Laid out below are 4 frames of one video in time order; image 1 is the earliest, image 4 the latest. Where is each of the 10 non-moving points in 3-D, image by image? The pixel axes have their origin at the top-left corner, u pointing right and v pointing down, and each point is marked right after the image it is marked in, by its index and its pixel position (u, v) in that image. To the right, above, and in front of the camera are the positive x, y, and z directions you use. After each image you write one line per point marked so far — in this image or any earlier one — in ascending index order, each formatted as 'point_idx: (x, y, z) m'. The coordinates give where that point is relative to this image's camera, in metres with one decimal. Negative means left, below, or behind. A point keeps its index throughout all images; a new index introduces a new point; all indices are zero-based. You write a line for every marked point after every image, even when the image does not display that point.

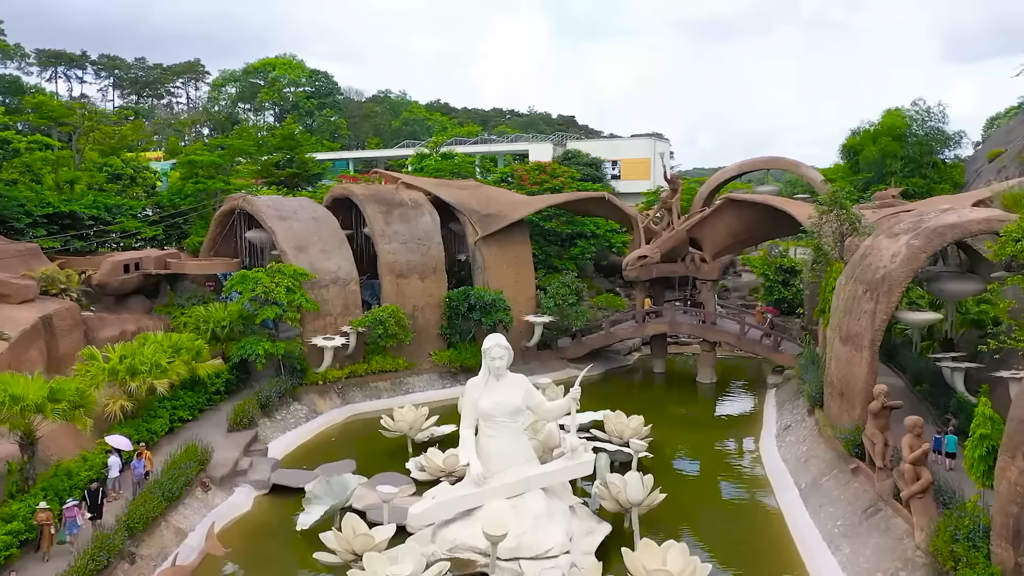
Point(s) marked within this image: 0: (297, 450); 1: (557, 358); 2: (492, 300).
0: (-3.9, -2.9, +12.4) m
1: (+1.2, -1.8, +17.7) m
2: (-0.5, -0.3, +15.9) m
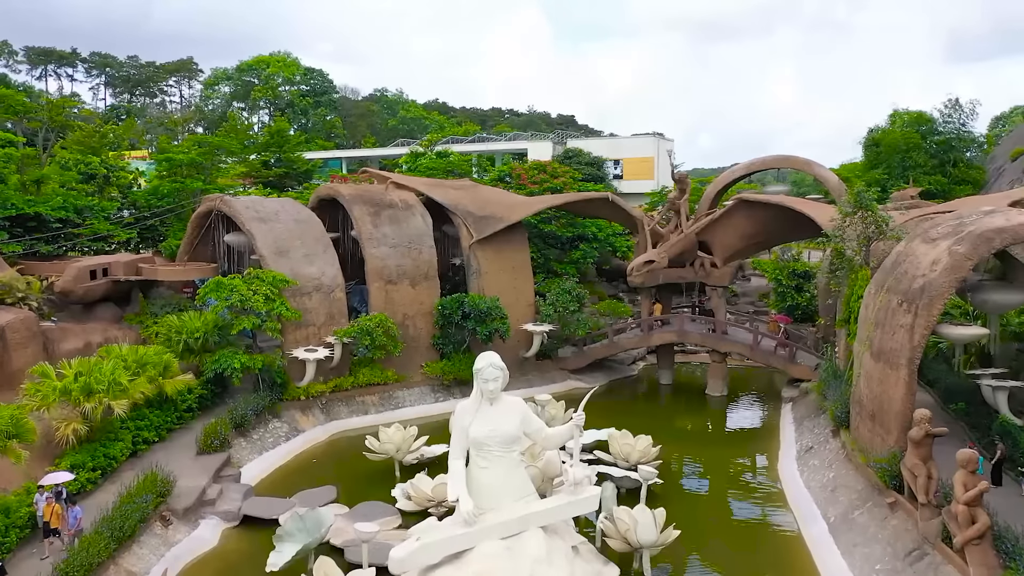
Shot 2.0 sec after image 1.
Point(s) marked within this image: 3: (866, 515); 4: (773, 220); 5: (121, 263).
0: (-4.0, -3.1, +11.4) m
1: (+1.1, -2.0, +16.7) m
2: (-0.5, -0.5, +14.8) m
3: (+4.5, -2.9, +8.7) m
4: (+5.8, +1.5, +15.0) m
5: (-7.9, +0.5, +13.7) m
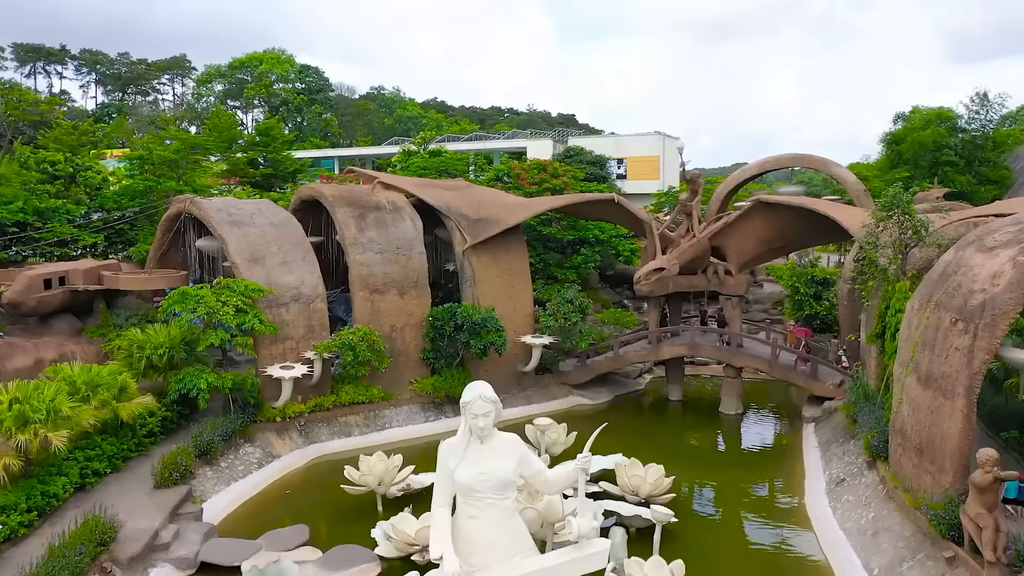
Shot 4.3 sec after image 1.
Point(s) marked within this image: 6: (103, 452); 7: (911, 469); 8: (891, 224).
0: (-4.1, -3.3, +10.2) m
1: (+1.1, -2.2, +15.5) m
2: (-0.6, -0.6, +13.6) m
3: (+4.4, -3.1, +7.5) m
4: (+5.7, +1.3, +13.8) m
5: (-7.9, +0.3, +12.5) m
6: (-5.8, -2.3, +9.7) m
7: (+4.9, -2.2, +8.3) m
8: (+5.8, +1.0, +10.5) m
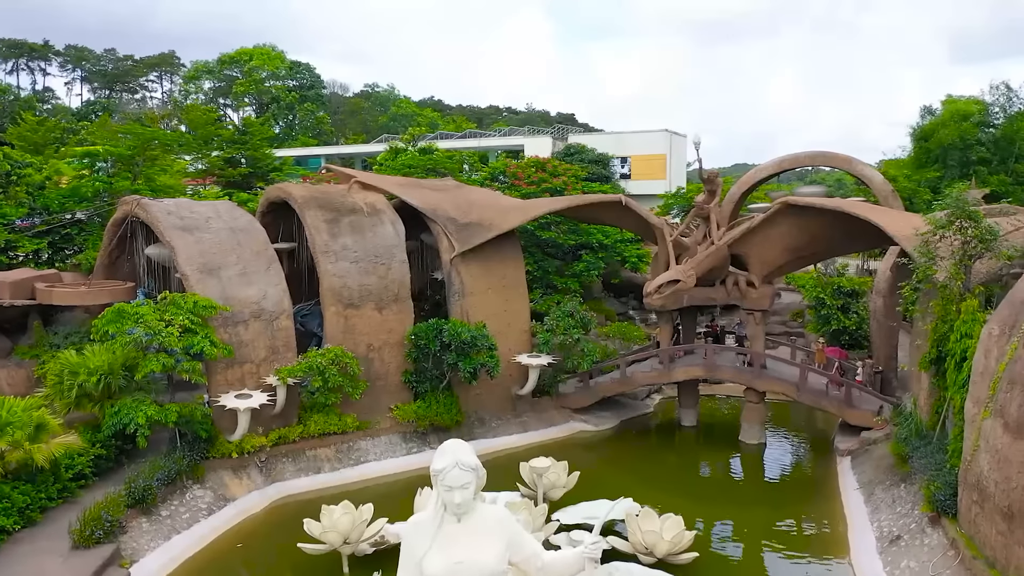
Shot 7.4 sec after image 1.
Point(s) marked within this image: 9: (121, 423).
0: (-4.2, -3.5, +8.6) m
1: (+0.9, -2.4, +13.9) m
2: (-0.7, -0.9, +12.0) m
3: (+4.3, -3.3, +5.8) m
4: (+5.6, +1.1, +12.2) m
5: (-8.0, +0.1, +10.9) m
6: (-6.0, -2.6, +8.1) m
7: (+4.8, -2.5, +6.7) m
8: (+5.7, +0.7, +8.9) m
9: (-5.4, -1.8, +9.3) m
